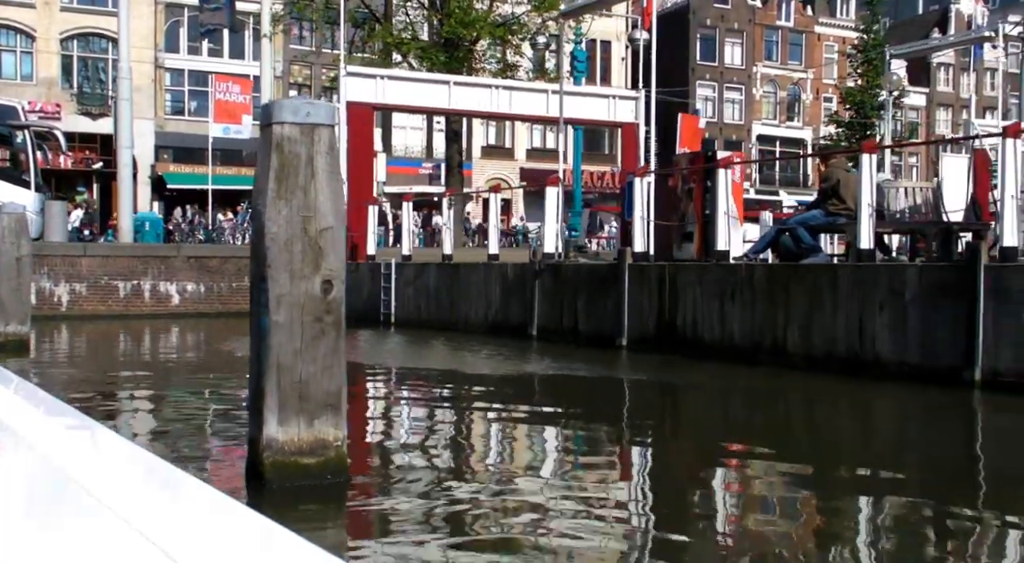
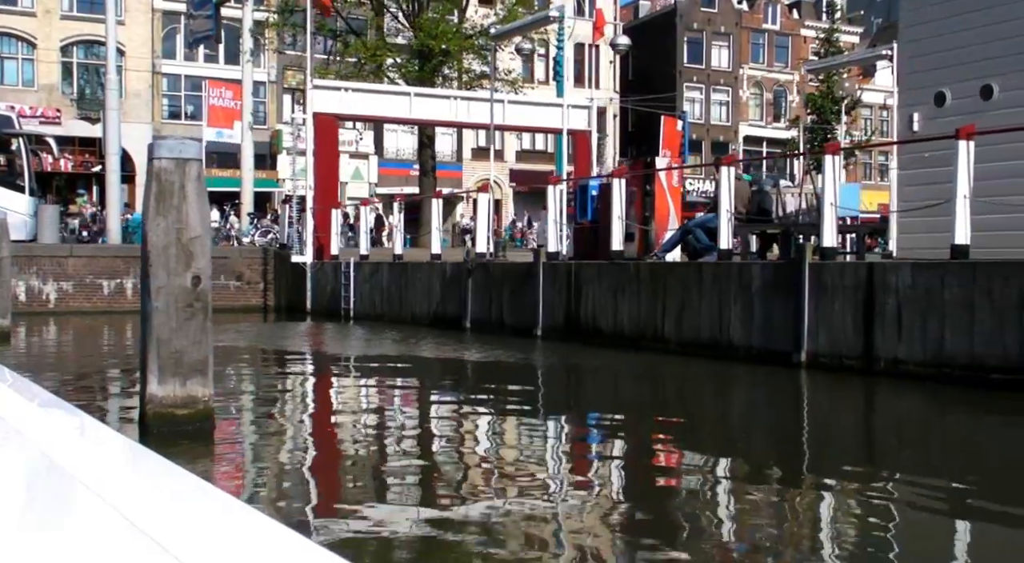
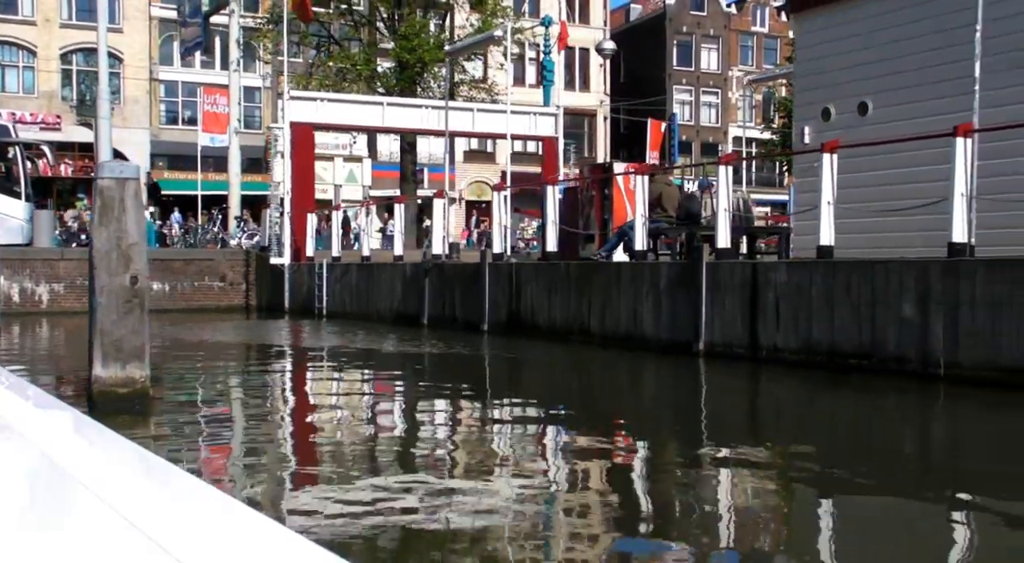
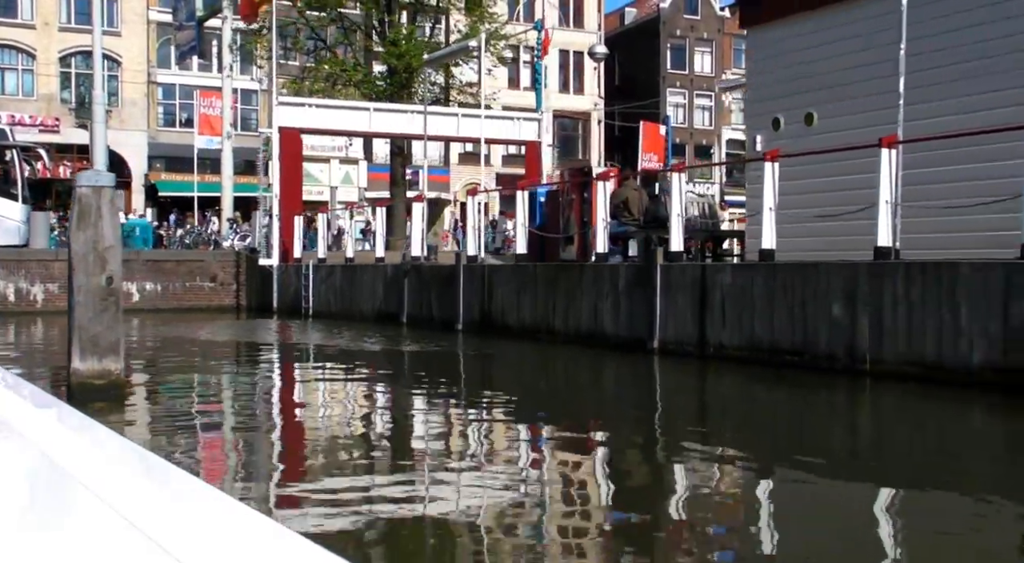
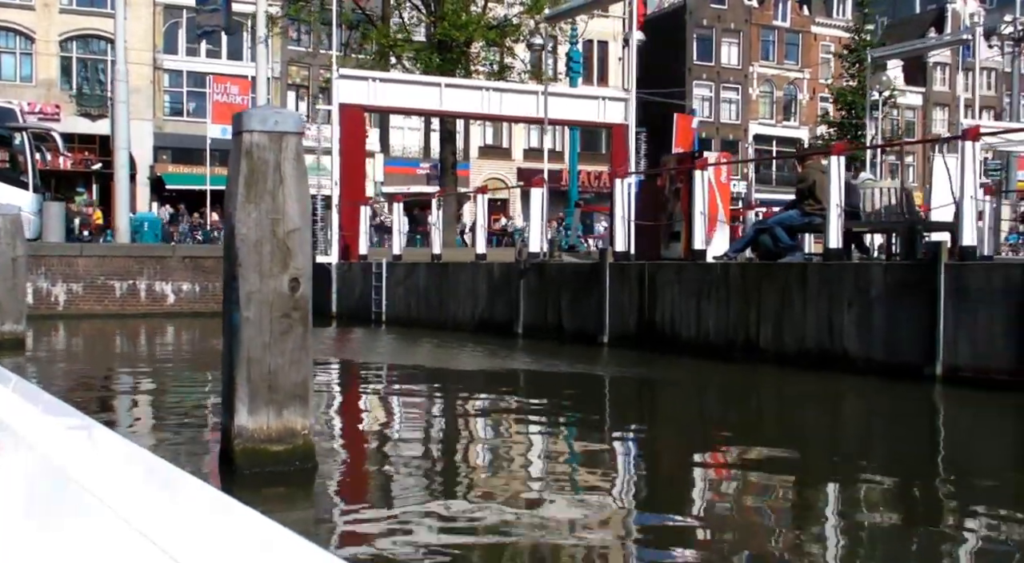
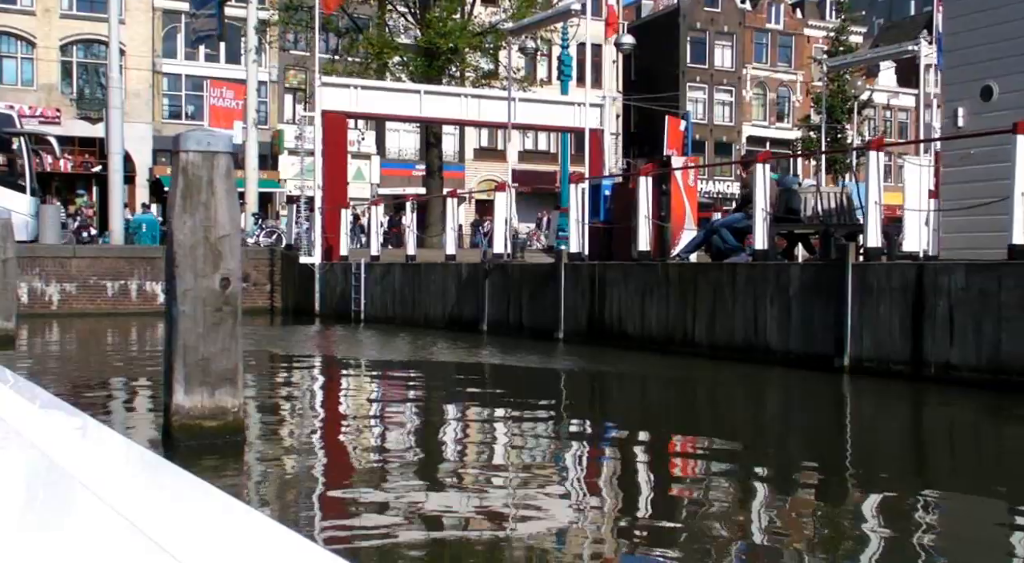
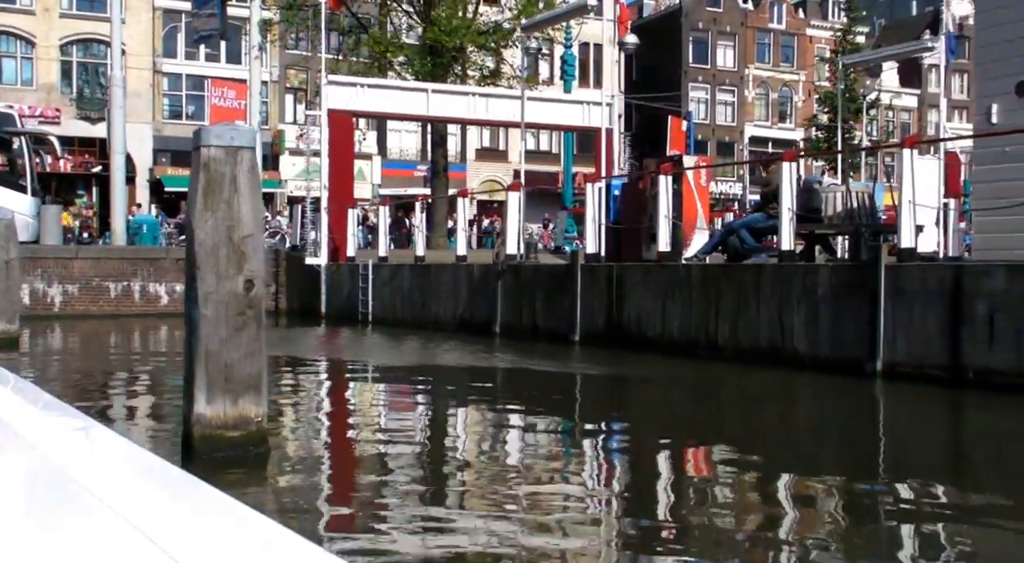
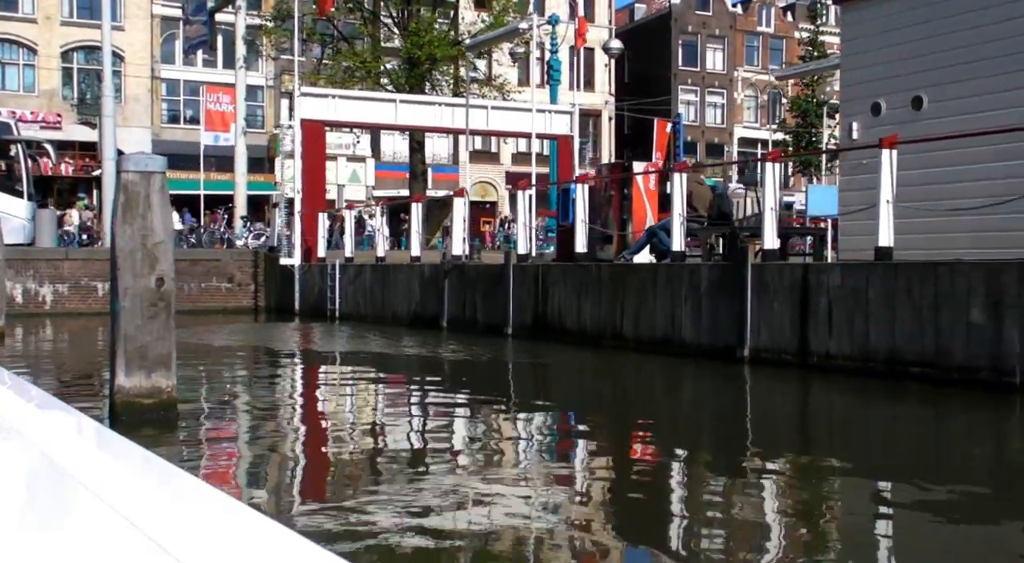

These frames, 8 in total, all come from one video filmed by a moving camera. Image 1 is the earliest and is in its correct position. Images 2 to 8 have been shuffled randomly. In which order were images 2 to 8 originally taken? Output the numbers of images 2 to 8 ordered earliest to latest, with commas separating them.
5, 7, 6, 2, 8, 3, 4
